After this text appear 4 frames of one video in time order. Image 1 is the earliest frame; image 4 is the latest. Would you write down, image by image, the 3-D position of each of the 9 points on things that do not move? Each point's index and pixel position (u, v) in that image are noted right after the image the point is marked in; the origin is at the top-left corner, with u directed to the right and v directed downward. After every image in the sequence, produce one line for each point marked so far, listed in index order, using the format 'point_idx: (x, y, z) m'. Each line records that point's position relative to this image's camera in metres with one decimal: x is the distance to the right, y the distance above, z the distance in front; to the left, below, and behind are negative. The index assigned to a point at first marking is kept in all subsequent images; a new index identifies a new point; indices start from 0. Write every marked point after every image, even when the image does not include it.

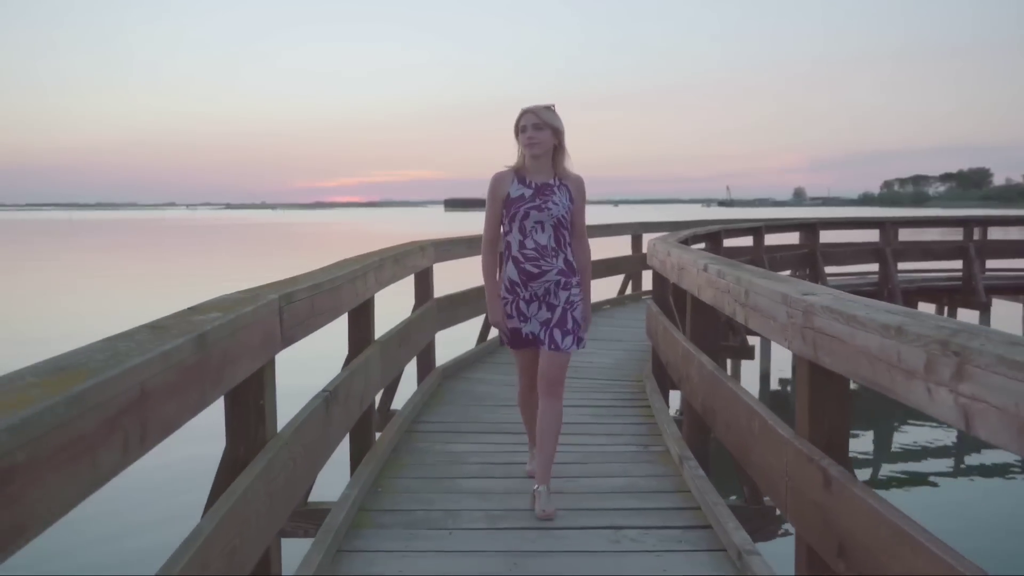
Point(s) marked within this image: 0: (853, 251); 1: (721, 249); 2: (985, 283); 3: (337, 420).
0: (+4.5, +0.5, +9.7) m
1: (+1.9, +0.3, +7.1) m
2: (+6.4, +0.1, +10.3) m
3: (-0.6, -0.4, +2.5) m
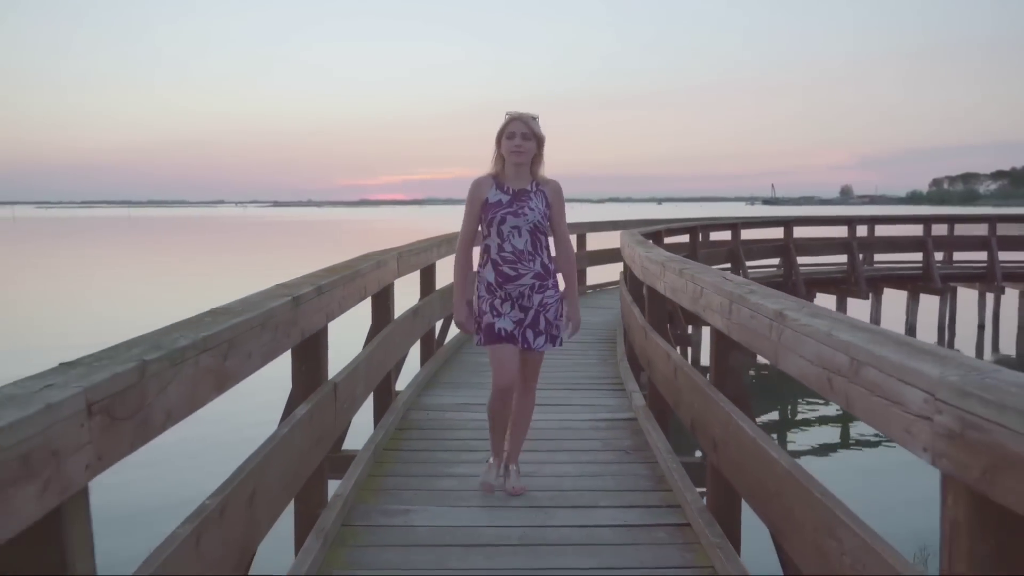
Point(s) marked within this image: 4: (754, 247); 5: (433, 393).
0: (+4.9, +0.7, +11.6) m
1: (+2.2, +0.5, +9.1) m
2: (+6.9, +0.2, +12.1) m
3: (-0.6, -0.2, +4.7) m
4: (+3.5, +0.6, +11.0) m
5: (-0.5, -0.7, +4.8) m
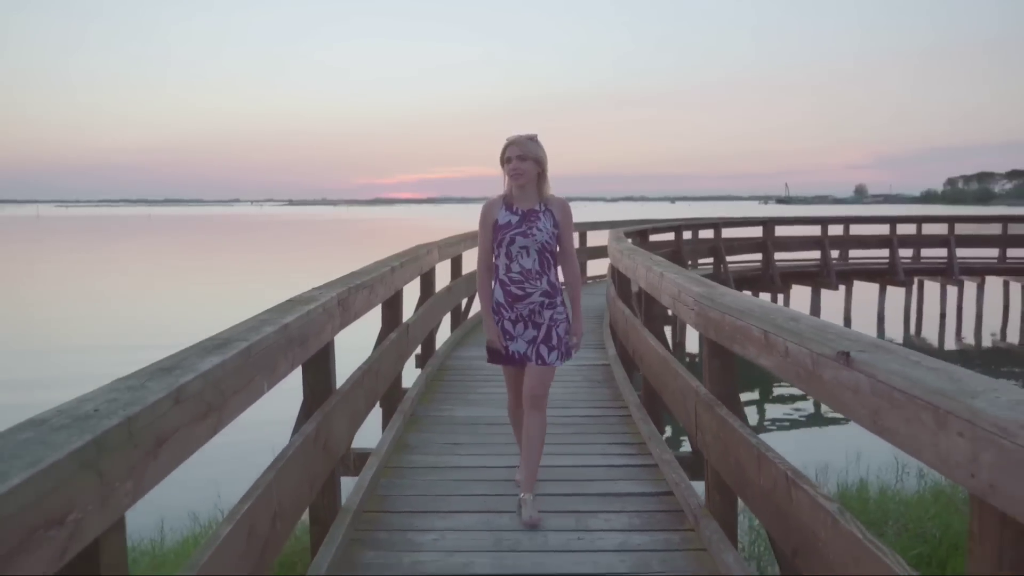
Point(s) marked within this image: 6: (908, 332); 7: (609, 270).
0: (+5.0, +0.8, +13.1) m
1: (+2.3, +0.7, +10.6) m
2: (+7.1, +0.4, +13.5) m
3: (-0.5, -0.1, +6.3) m
4: (+3.7, +0.7, +12.6) m
5: (-0.4, -0.5, +6.4) m
6: (+7.6, -0.8, +14.5) m
7: (+1.0, +0.2, +7.4) m
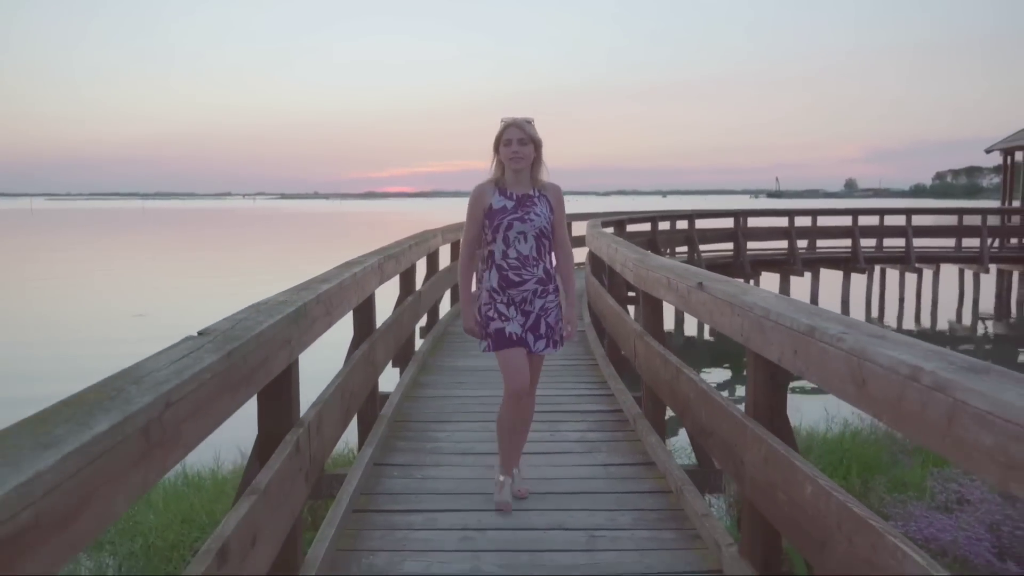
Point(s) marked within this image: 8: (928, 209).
0: (+4.9, +1.1, +14.2) m
1: (+2.2, +0.9, +11.7) m
2: (+6.9, +0.6, +14.7) m
3: (-0.6, +0.1, +7.4) m
4: (+3.6, +1.0, +13.7) m
5: (-0.5, -0.3, +7.5) m
6: (+7.4, -0.6, +15.7) m
7: (+0.9, +0.4, +8.5) m
8: (+8.5, +1.6, +15.5) m
